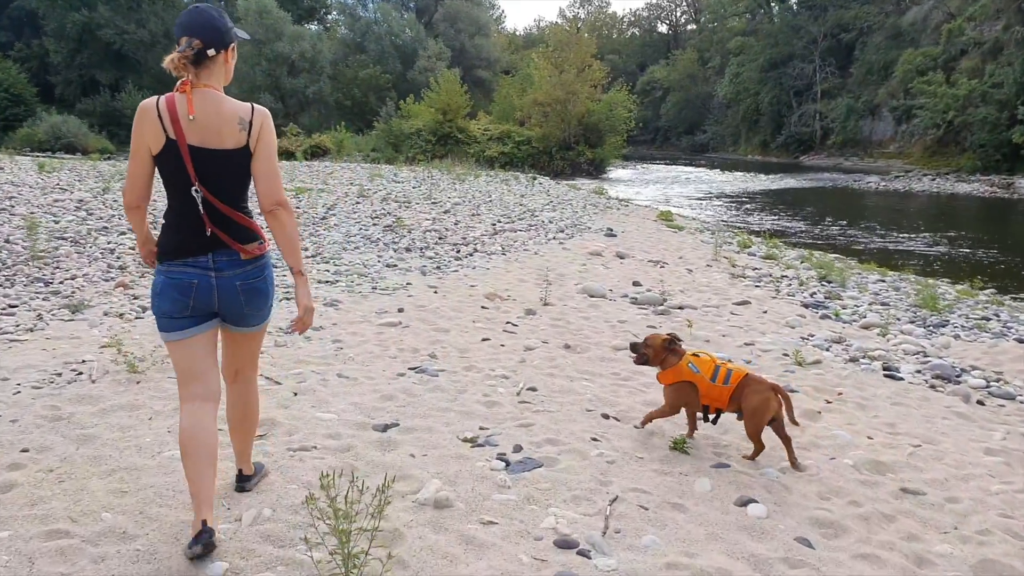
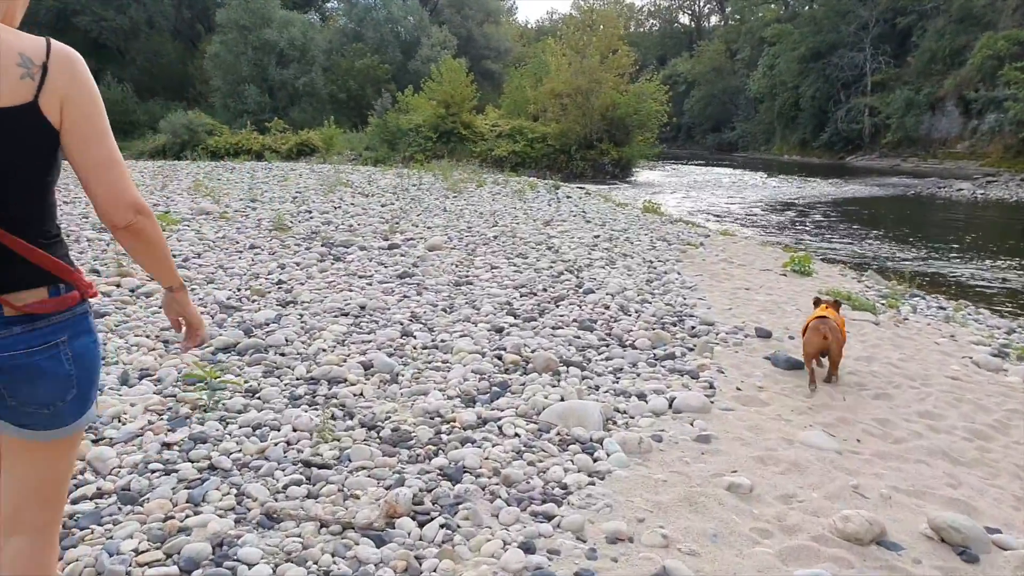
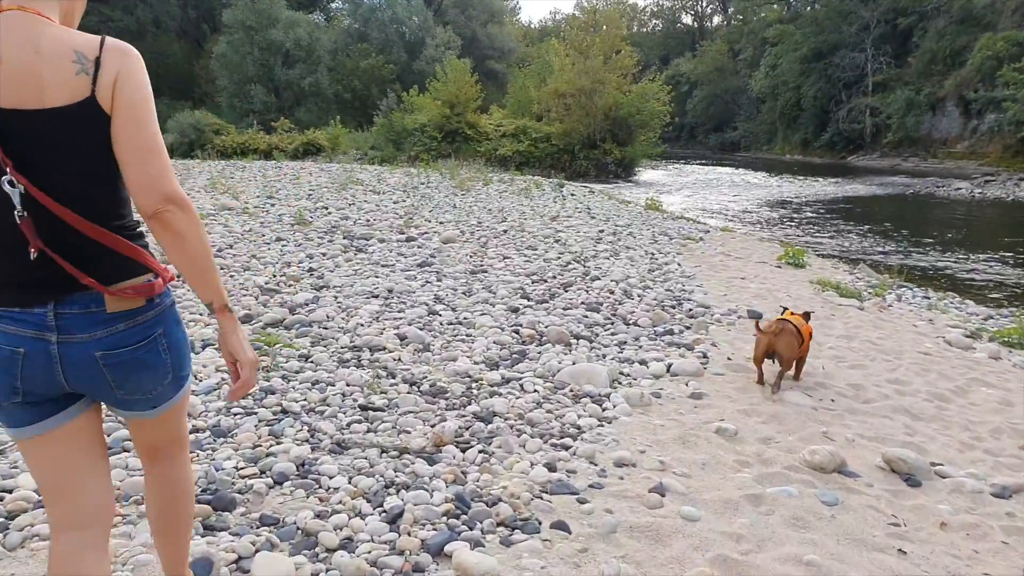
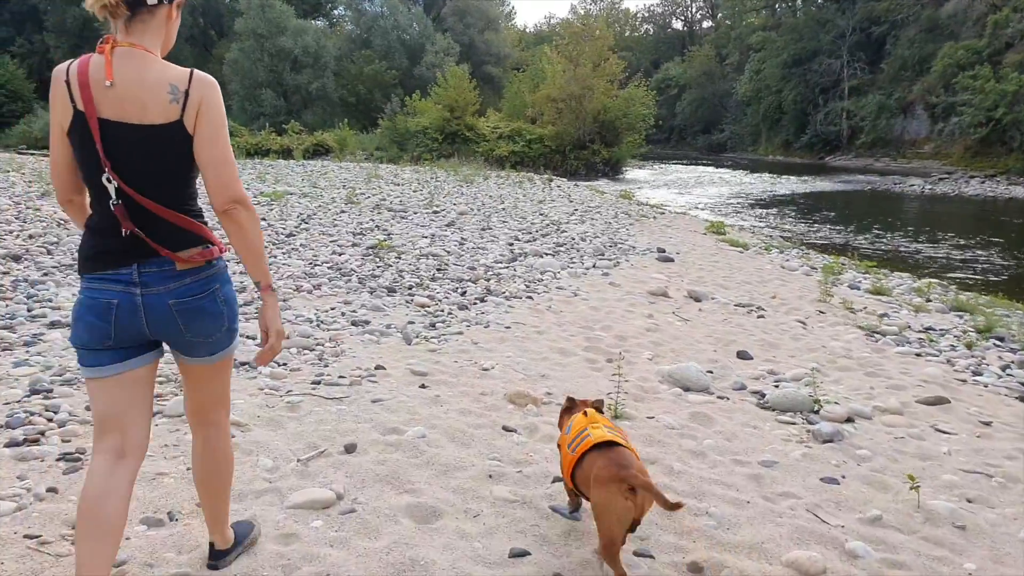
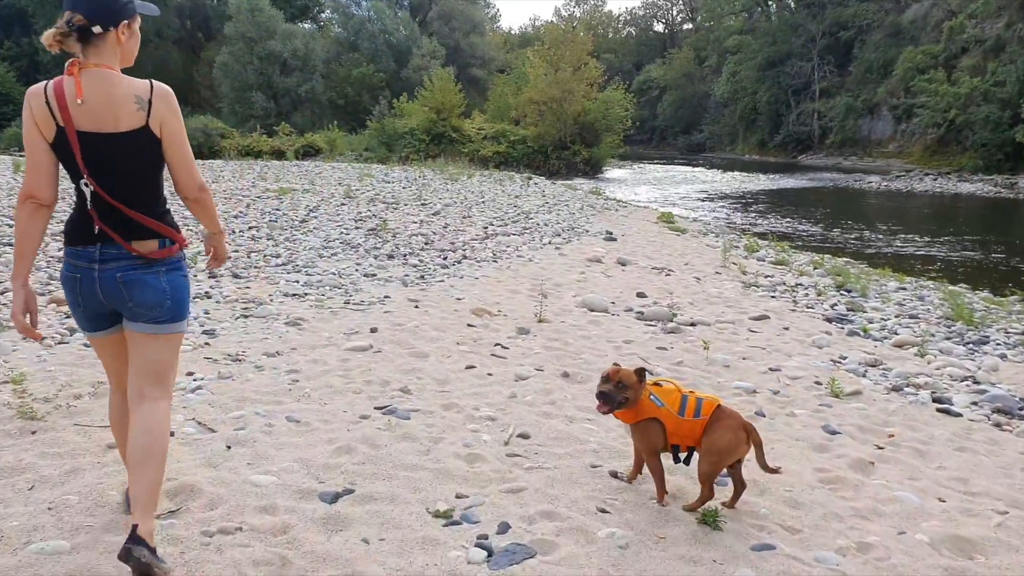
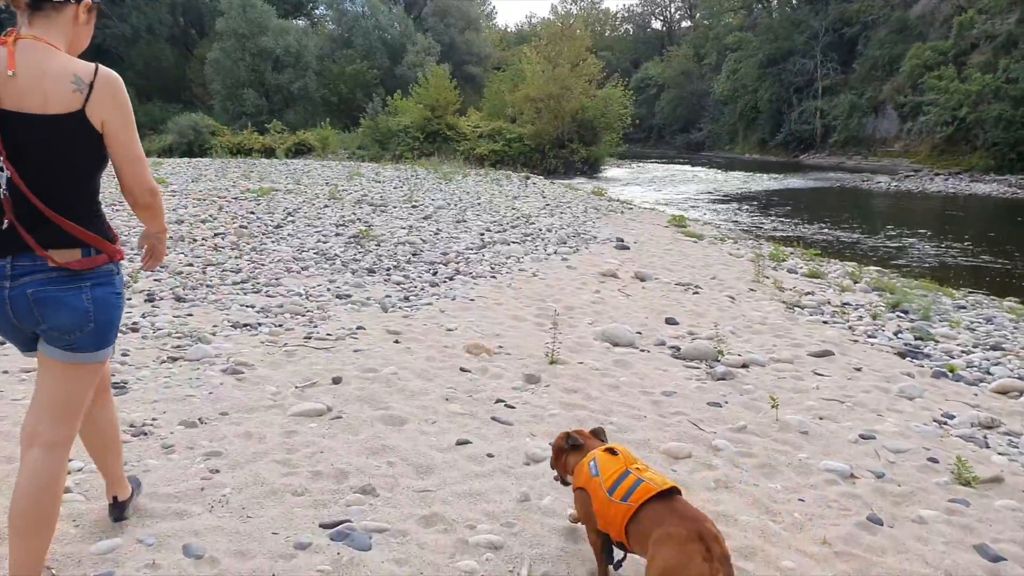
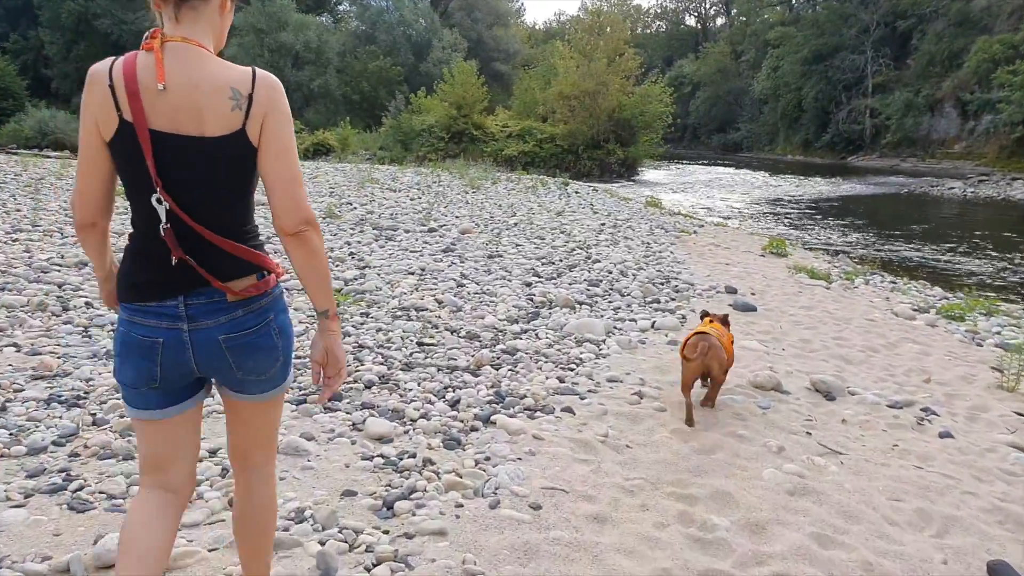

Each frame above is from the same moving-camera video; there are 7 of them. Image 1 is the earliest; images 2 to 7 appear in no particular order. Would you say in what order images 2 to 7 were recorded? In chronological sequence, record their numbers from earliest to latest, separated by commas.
5, 6, 4, 7, 3, 2
